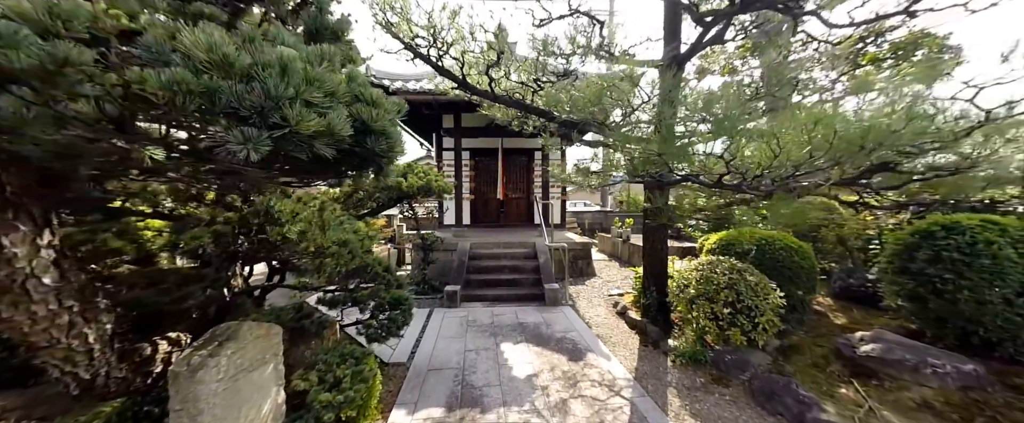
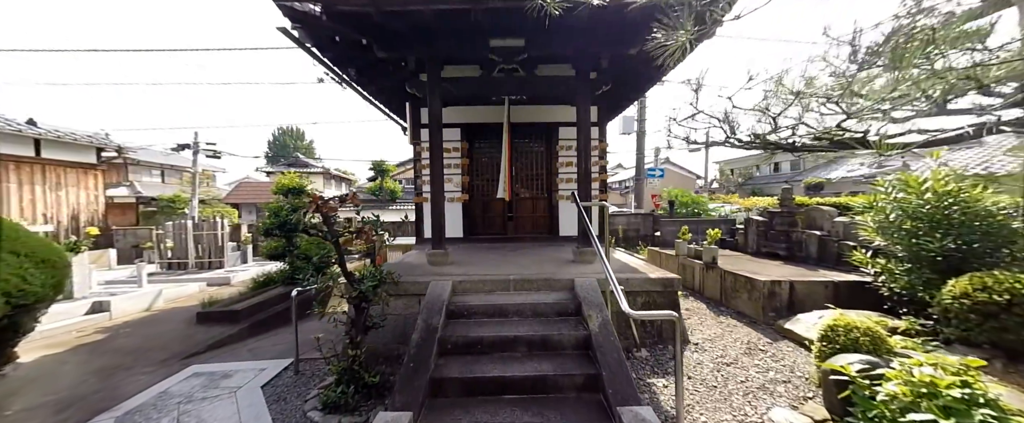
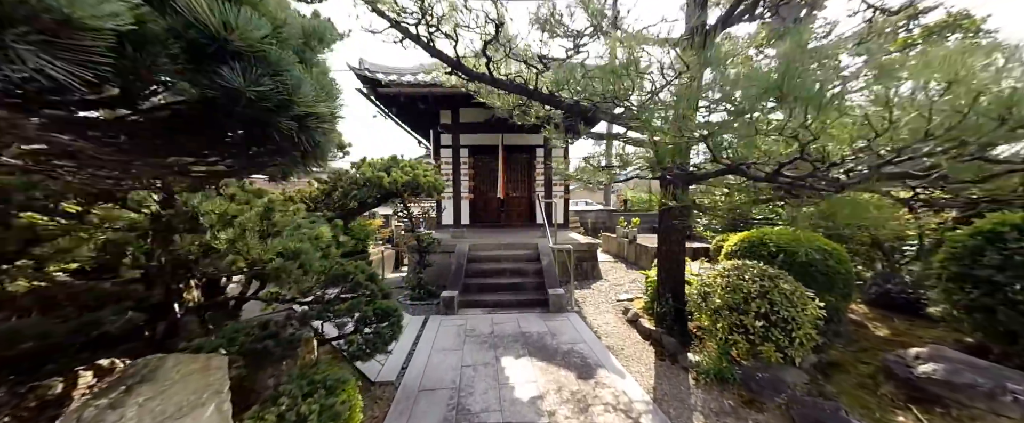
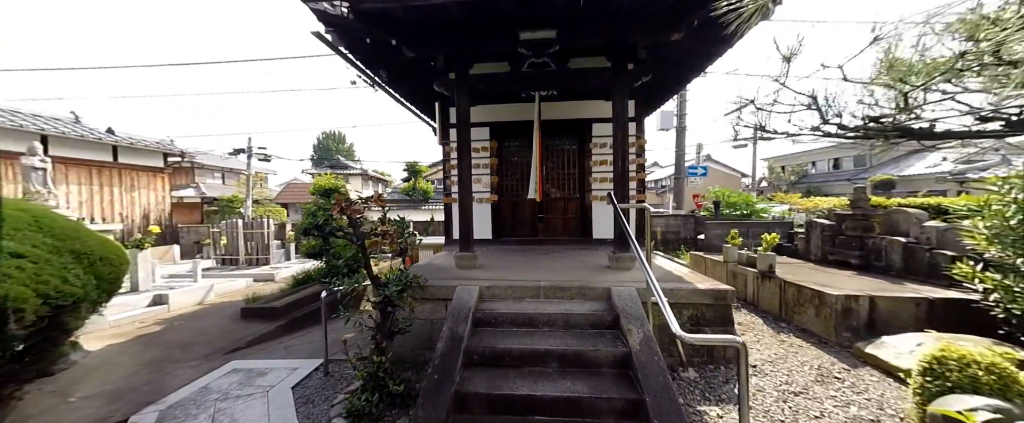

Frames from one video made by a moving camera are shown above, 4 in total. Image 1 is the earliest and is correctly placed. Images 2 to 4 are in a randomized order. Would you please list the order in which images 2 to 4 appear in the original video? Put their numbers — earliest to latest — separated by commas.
3, 2, 4
